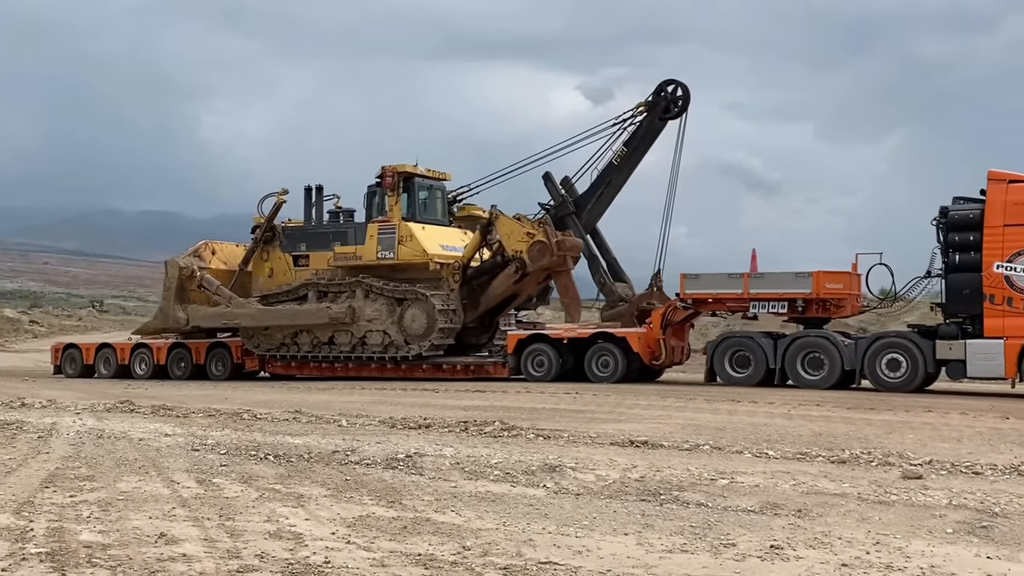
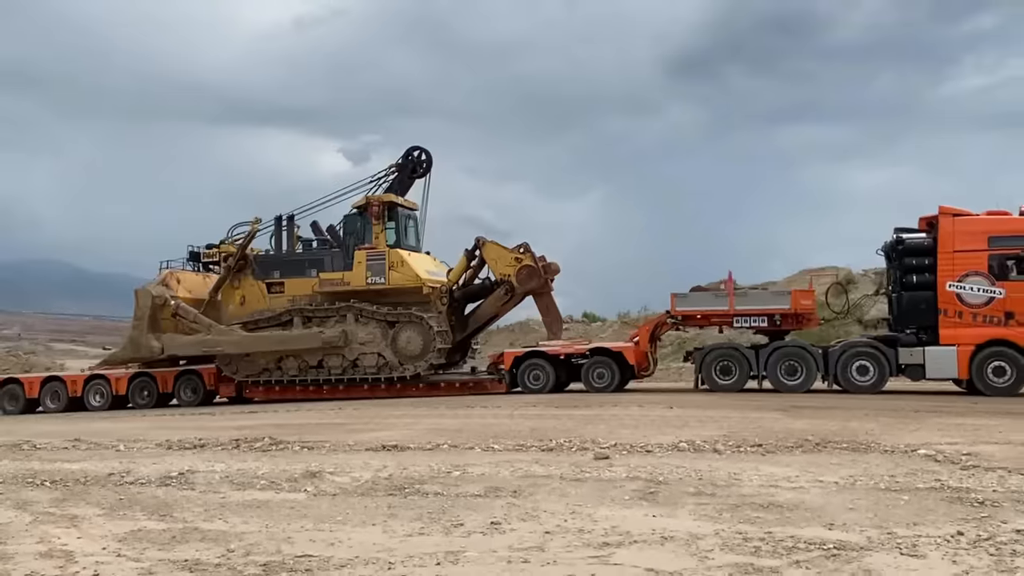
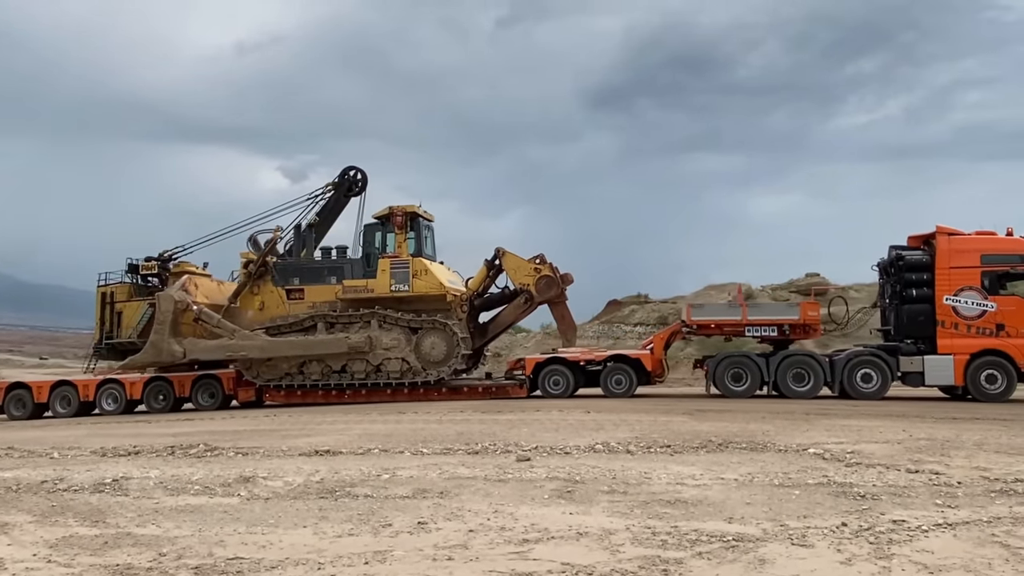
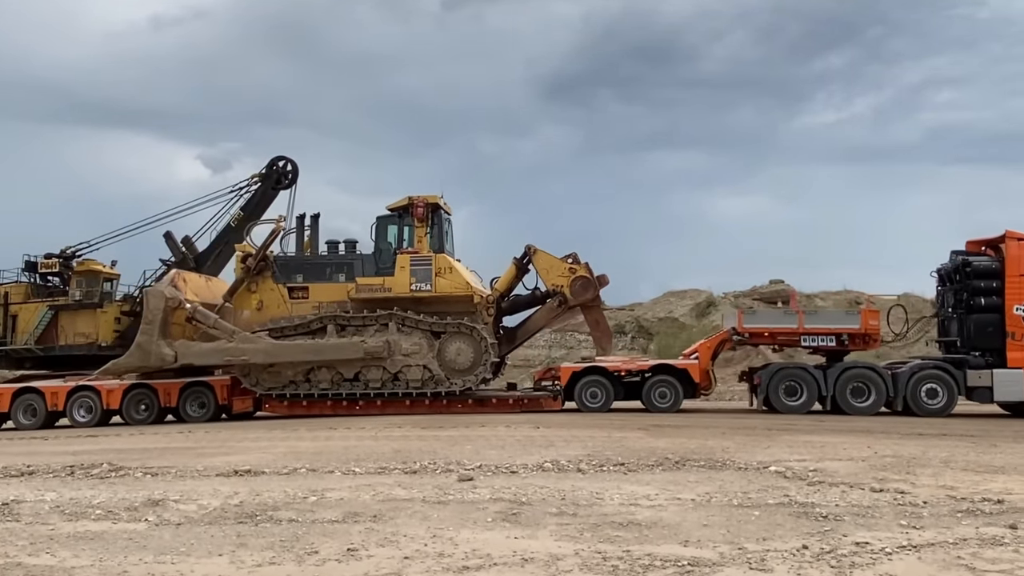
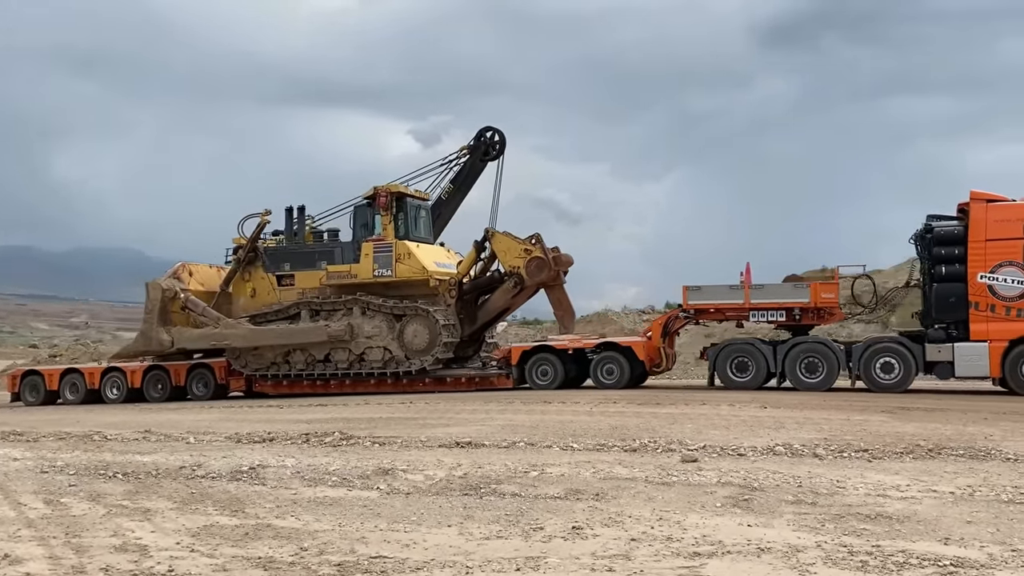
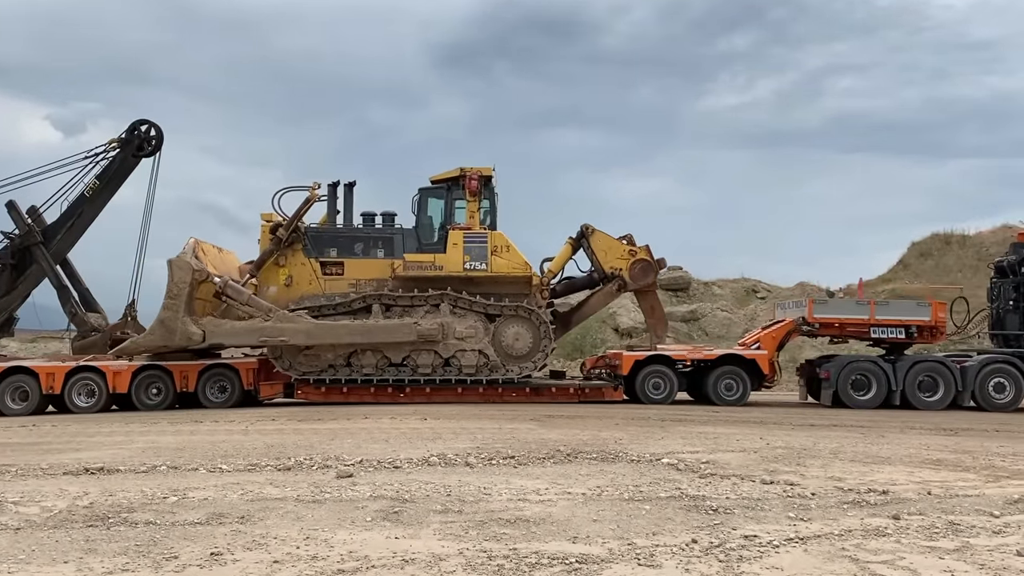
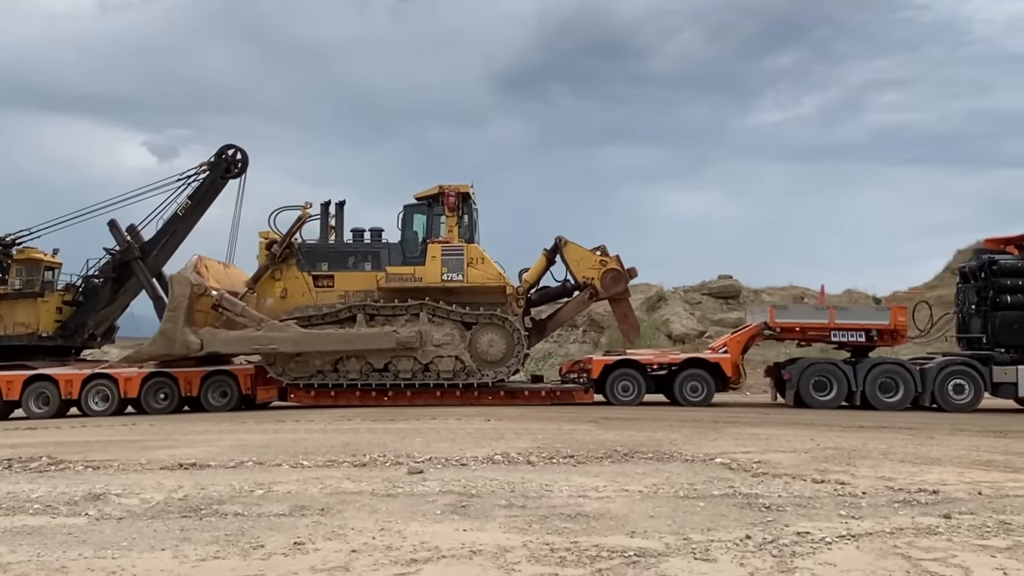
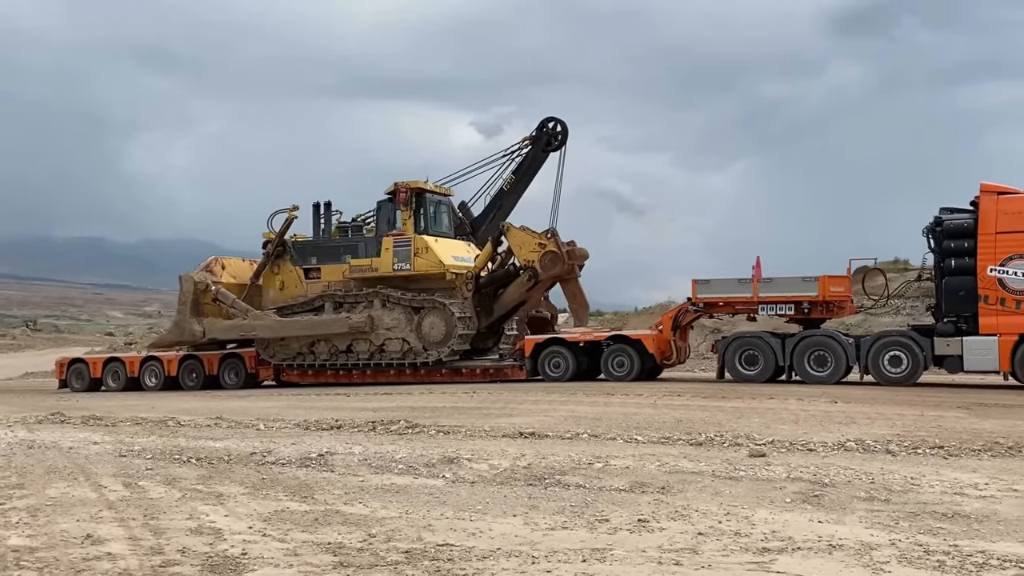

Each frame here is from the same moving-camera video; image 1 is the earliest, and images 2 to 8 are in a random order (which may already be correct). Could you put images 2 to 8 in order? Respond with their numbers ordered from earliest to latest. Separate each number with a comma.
8, 5, 2, 3, 4, 7, 6
